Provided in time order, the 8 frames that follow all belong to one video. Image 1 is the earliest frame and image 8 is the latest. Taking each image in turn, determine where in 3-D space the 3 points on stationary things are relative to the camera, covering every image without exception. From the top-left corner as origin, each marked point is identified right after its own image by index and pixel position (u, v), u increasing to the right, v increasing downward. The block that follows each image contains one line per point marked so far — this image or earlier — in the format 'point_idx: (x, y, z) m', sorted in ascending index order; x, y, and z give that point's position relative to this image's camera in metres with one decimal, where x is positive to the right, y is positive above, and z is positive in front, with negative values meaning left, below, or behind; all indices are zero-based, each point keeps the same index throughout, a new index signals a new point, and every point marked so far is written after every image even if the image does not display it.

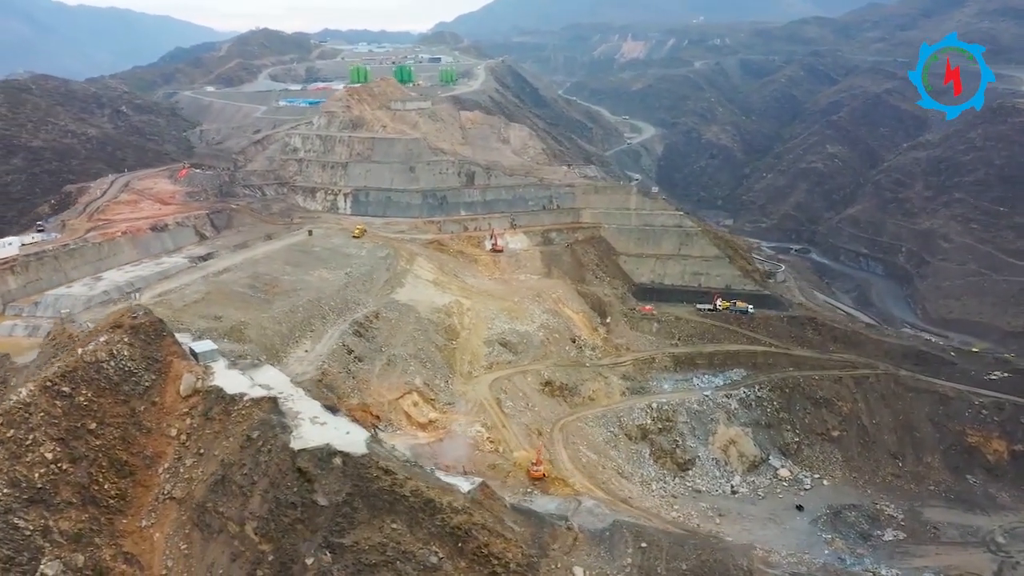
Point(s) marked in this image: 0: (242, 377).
0: (-5.9, -1.9, +18.0) m
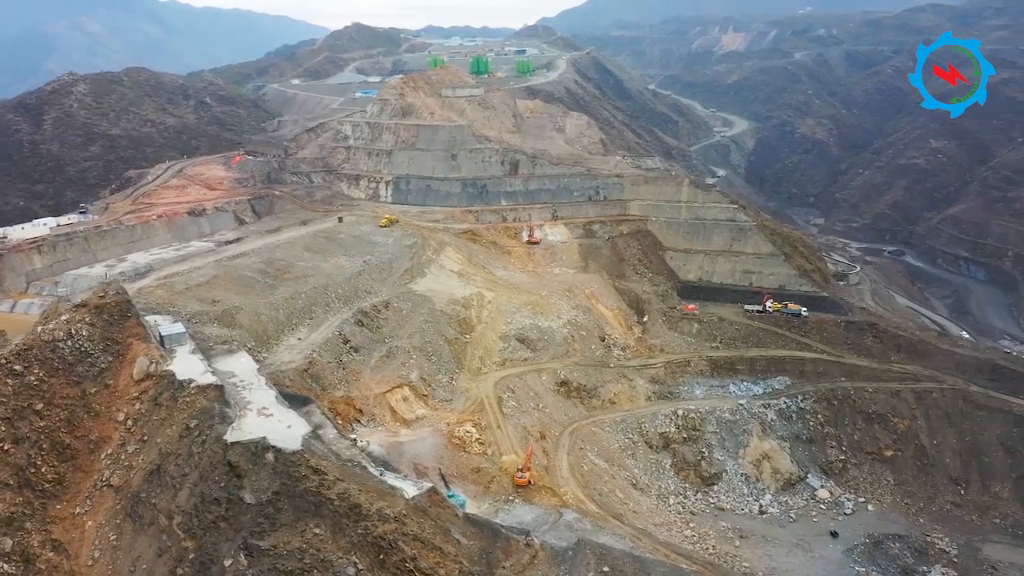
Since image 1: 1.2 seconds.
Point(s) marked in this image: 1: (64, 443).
0: (-6.5, -1.5, +17.2) m
1: (-8.5, -2.9, +15.6) m
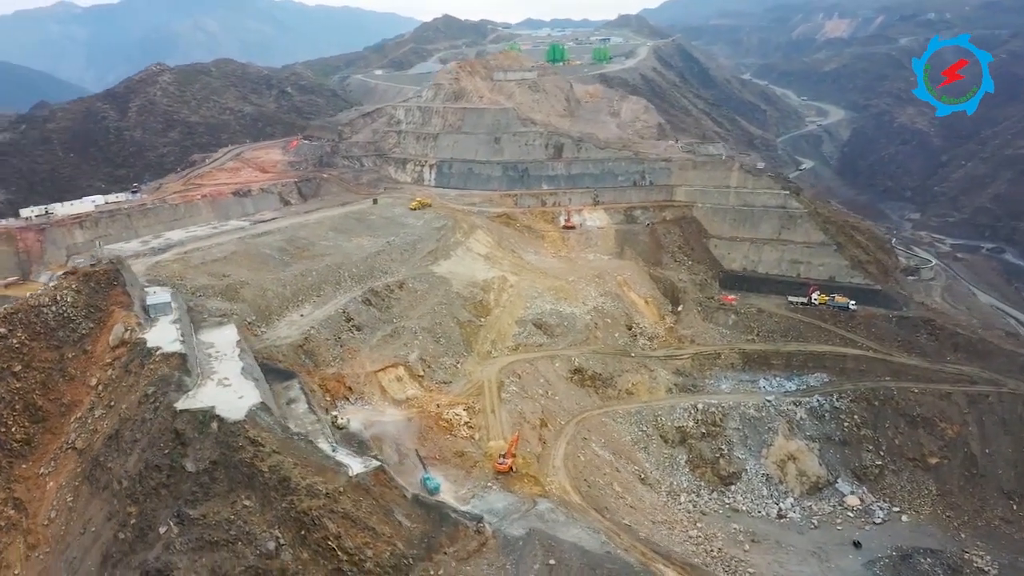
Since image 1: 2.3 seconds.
0: (-7.0, -0.9, +17.3) m
1: (-9.2, -2.3, +15.9) m
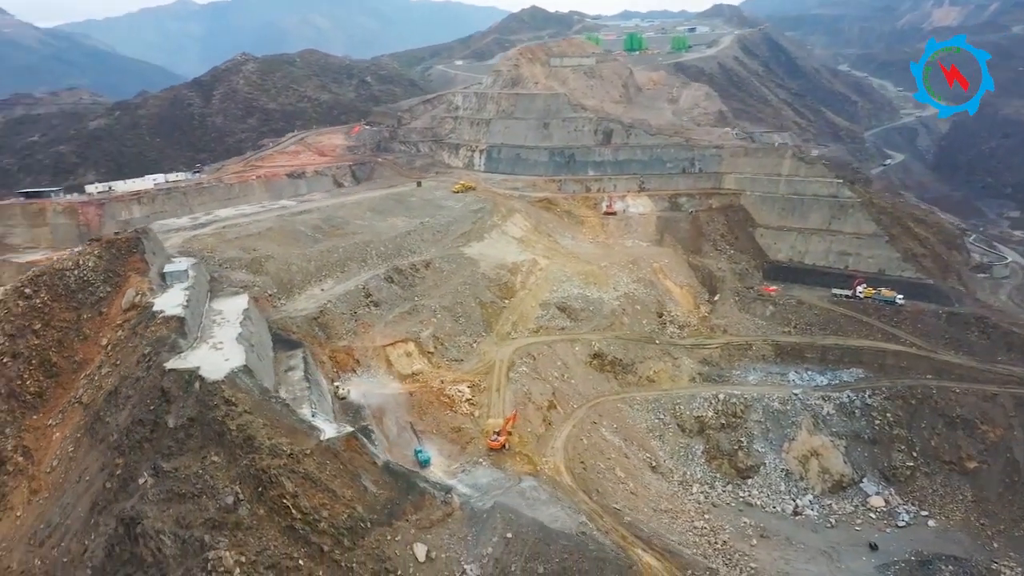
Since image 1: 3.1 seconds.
0: (-7.1, -0.2, +18.1) m
1: (-9.5, -1.5, +17.0) m
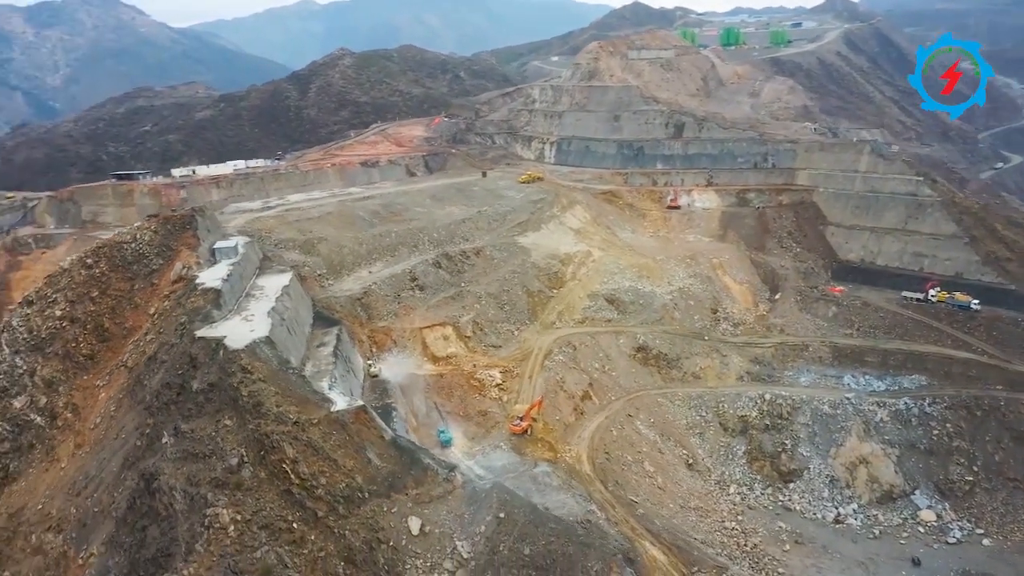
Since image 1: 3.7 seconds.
0: (-6.4, +0.4, +19.0) m
1: (-9.0, -0.8, +18.2) m
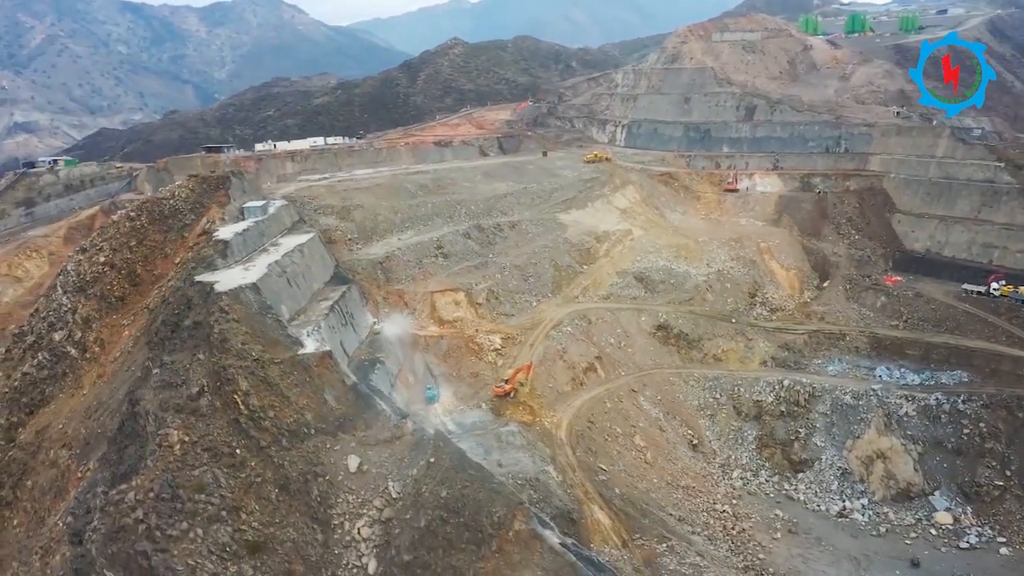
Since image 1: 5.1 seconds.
0: (-6.4, +1.5, +20.3) m
1: (-9.2, +0.4, +20.0) m
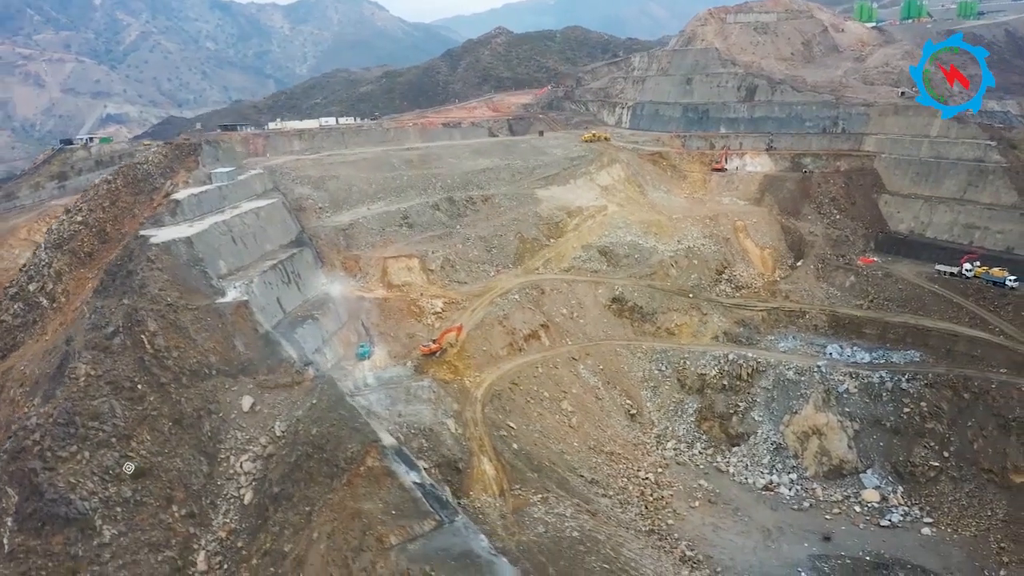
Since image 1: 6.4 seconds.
0: (-7.8, +2.5, +21.4) m
1: (-10.6, +1.5, +21.3) m
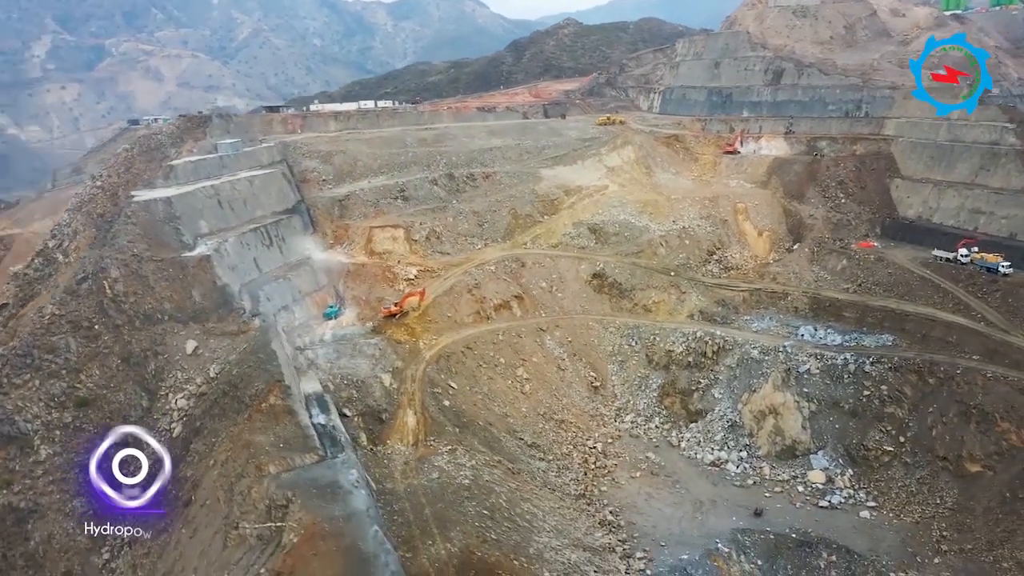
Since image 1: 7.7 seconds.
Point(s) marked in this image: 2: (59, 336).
0: (-8.3, +3.6, +22.8) m
1: (-11.1, +2.6, +23.1) m
2: (-8.8, -0.9, +15.8) m
